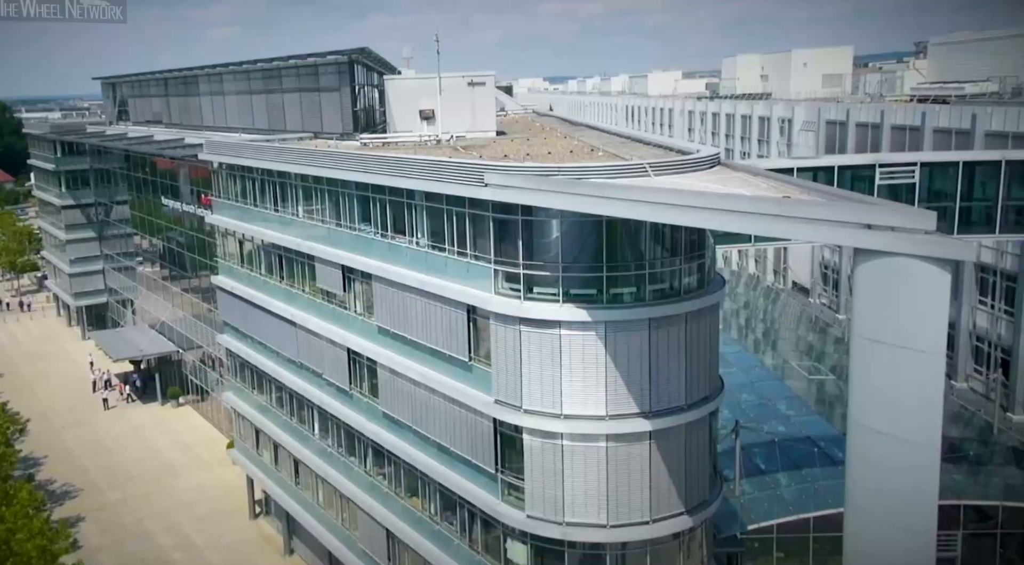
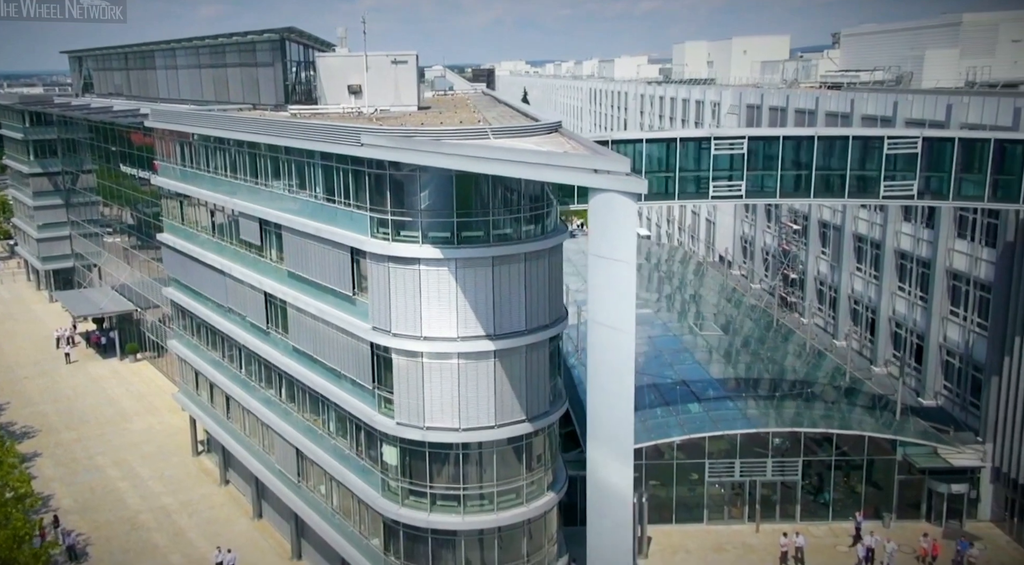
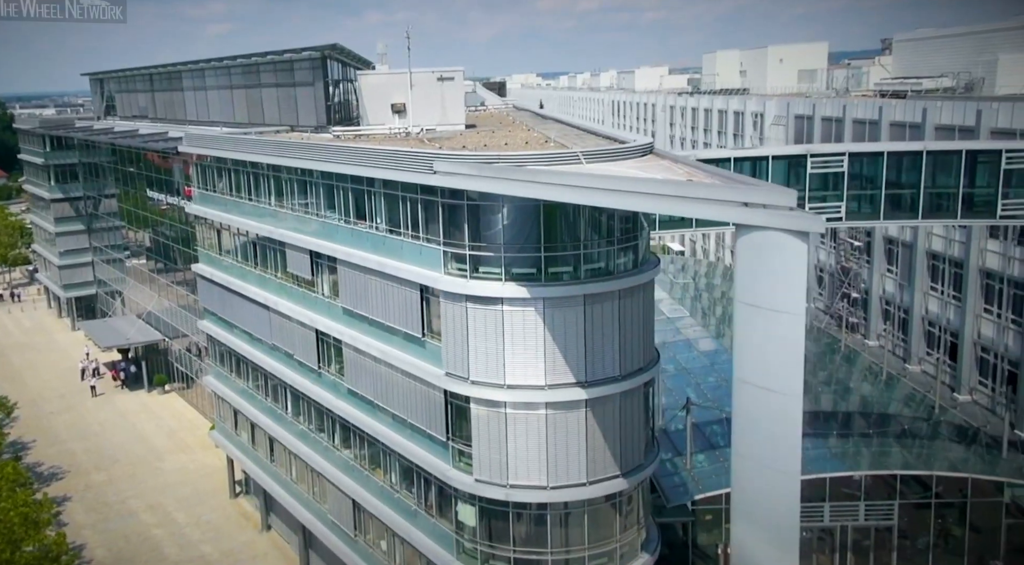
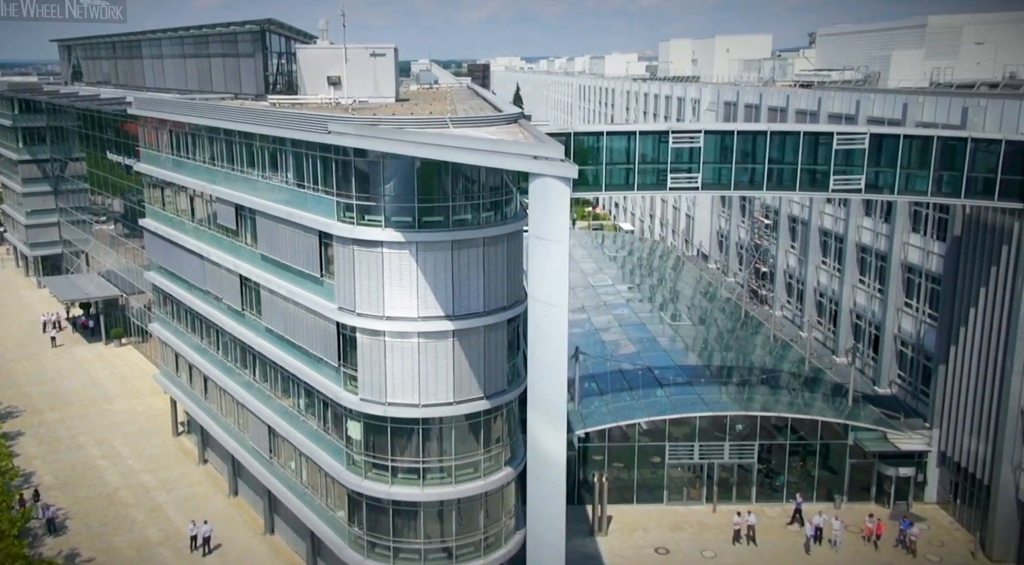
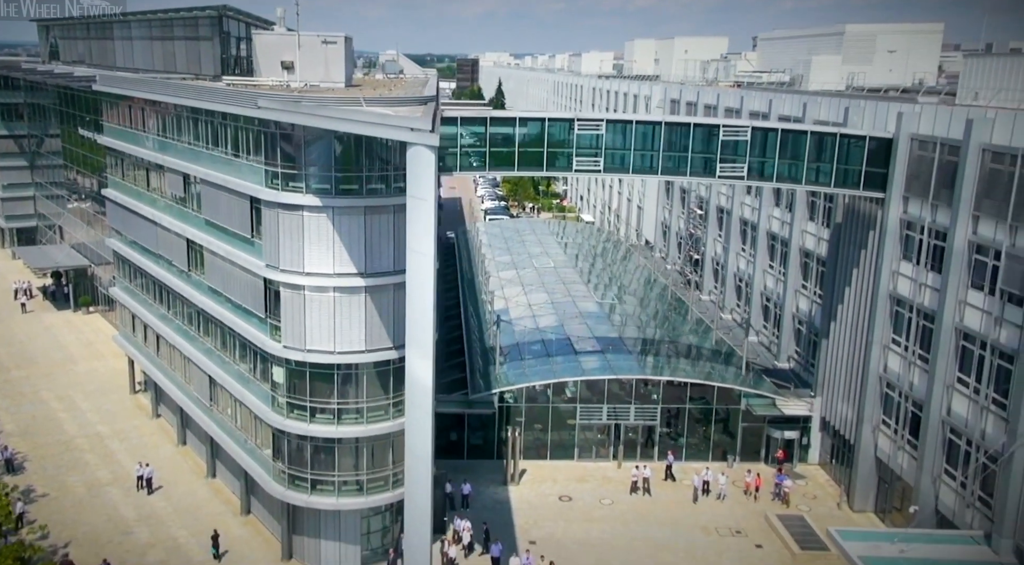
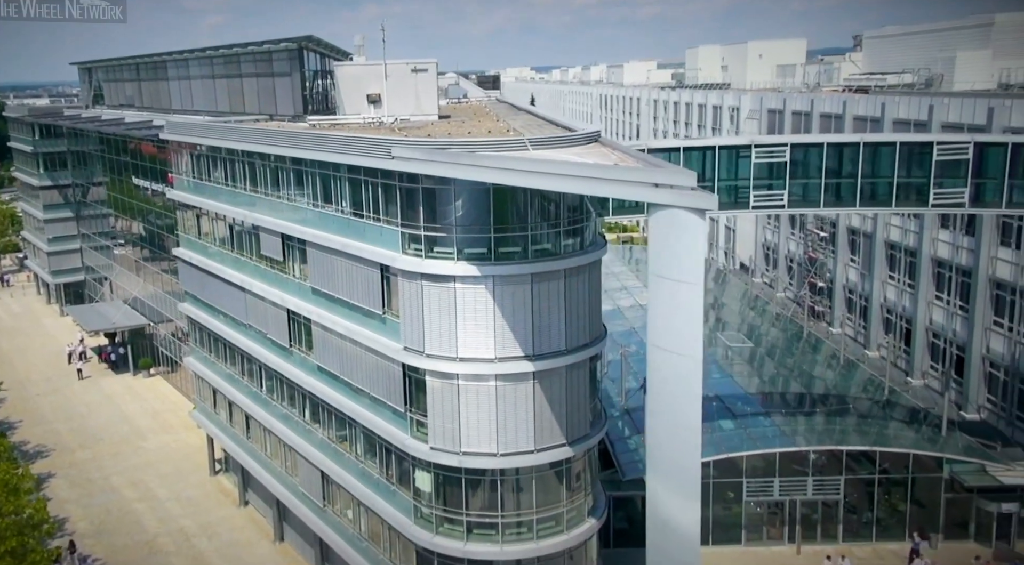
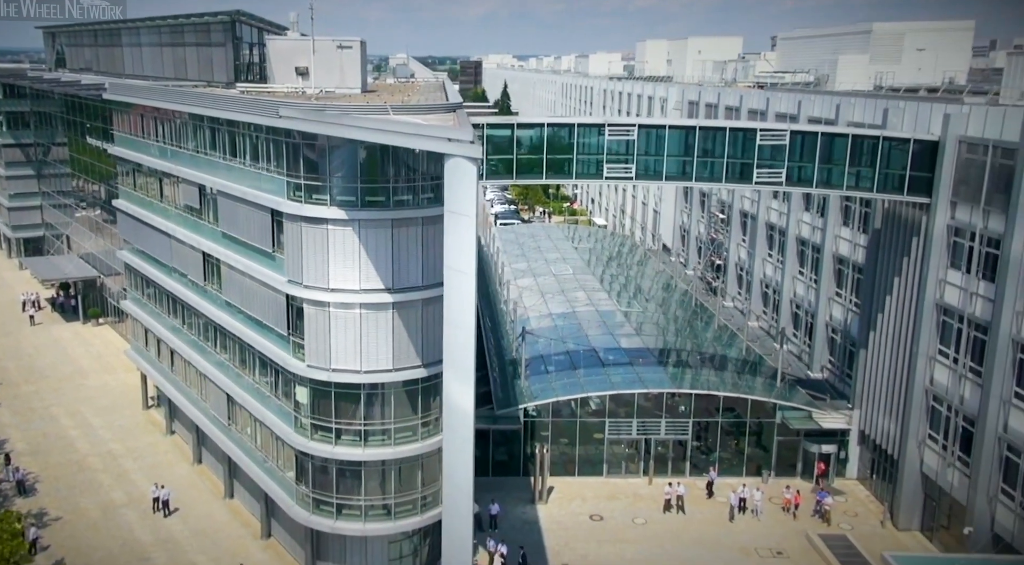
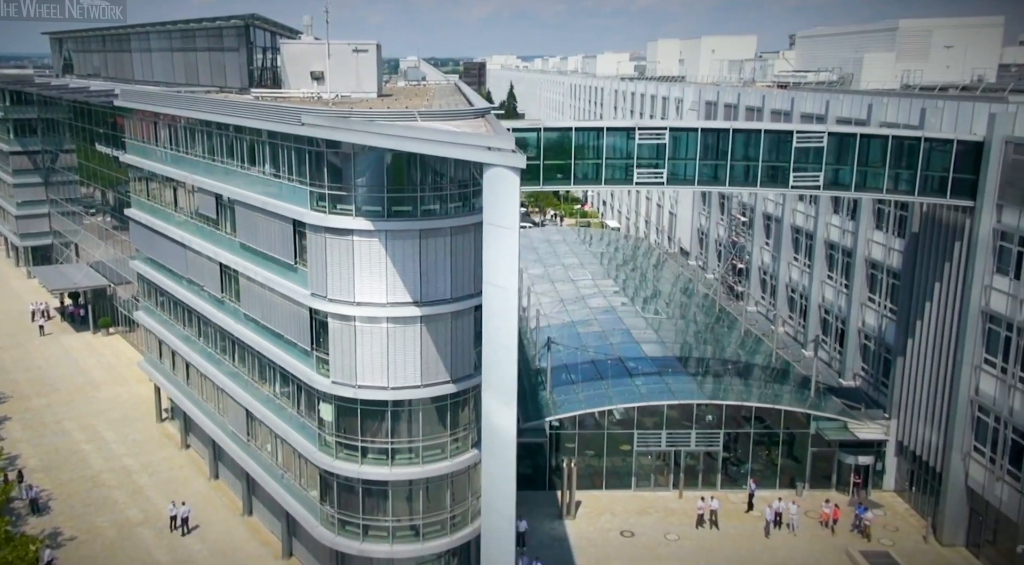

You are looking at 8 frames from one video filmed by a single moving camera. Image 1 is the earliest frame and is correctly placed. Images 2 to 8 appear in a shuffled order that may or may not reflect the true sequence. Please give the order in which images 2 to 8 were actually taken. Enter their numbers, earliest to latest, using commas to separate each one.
3, 6, 2, 4, 8, 7, 5
